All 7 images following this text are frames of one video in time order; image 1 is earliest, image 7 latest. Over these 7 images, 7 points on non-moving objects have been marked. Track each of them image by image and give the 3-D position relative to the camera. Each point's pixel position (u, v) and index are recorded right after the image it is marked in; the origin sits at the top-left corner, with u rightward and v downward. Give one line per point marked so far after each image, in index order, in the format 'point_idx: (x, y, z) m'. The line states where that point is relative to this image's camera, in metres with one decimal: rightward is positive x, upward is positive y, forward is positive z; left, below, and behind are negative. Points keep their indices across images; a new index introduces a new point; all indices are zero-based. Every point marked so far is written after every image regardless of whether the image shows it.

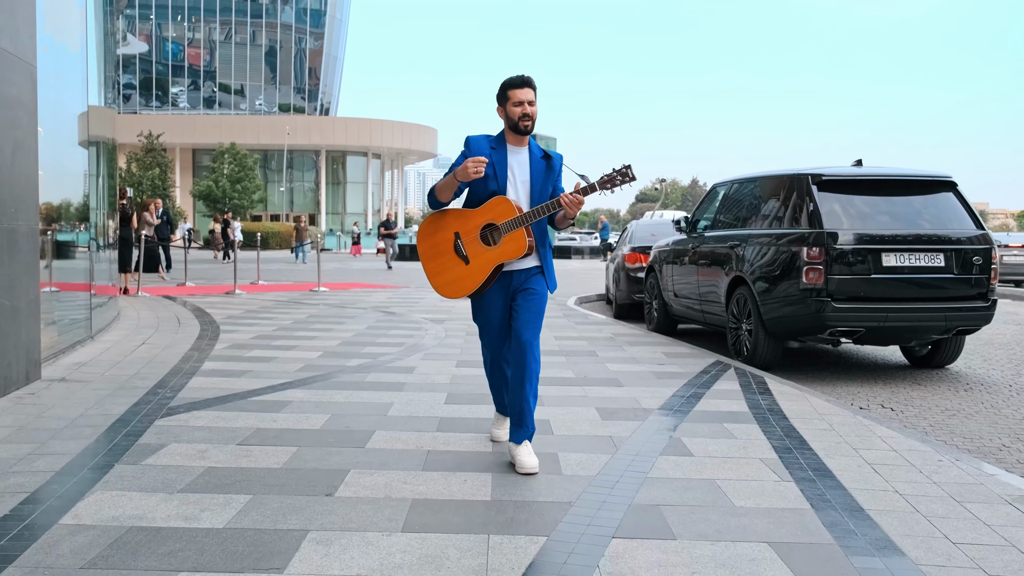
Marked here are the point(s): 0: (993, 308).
0: (+3.1, -0.1, +7.1) m
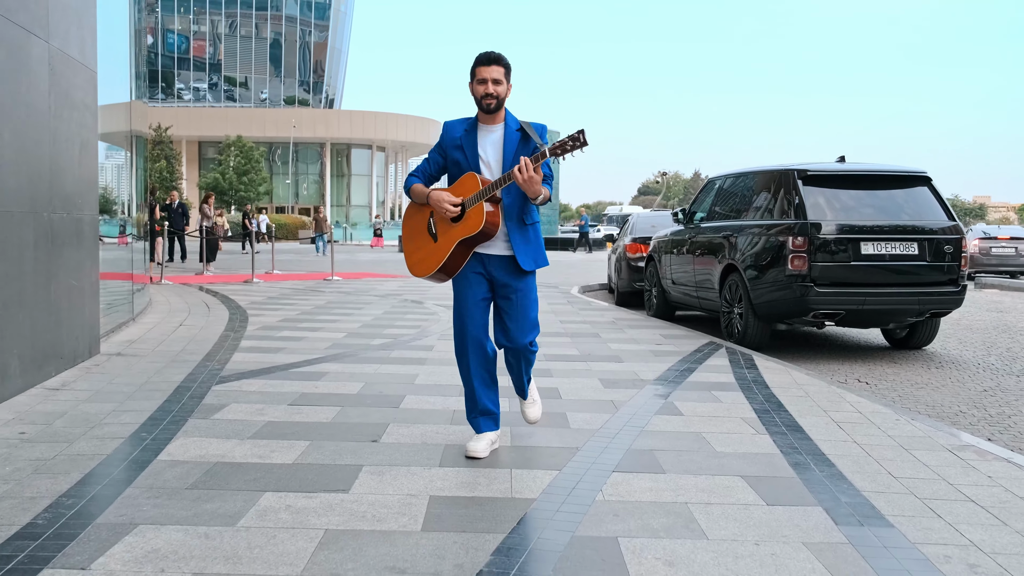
0: (+3.2, 0.0, +7.7) m
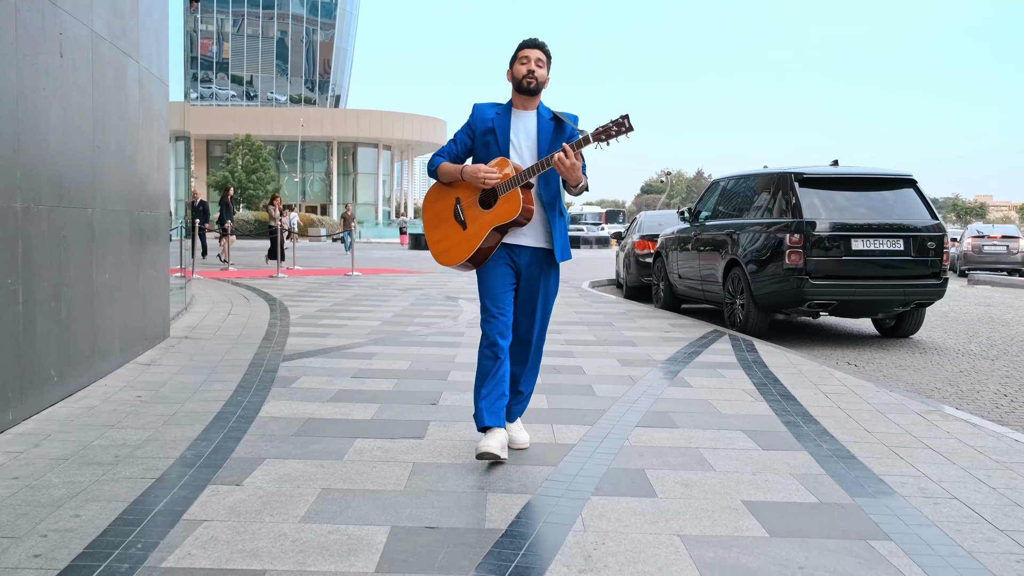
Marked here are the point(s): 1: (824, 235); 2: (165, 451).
0: (+3.3, 0.0, +8.5) m
1: (+2.3, +0.4, +8.3) m
2: (-1.2, -0.5, +3.7) m
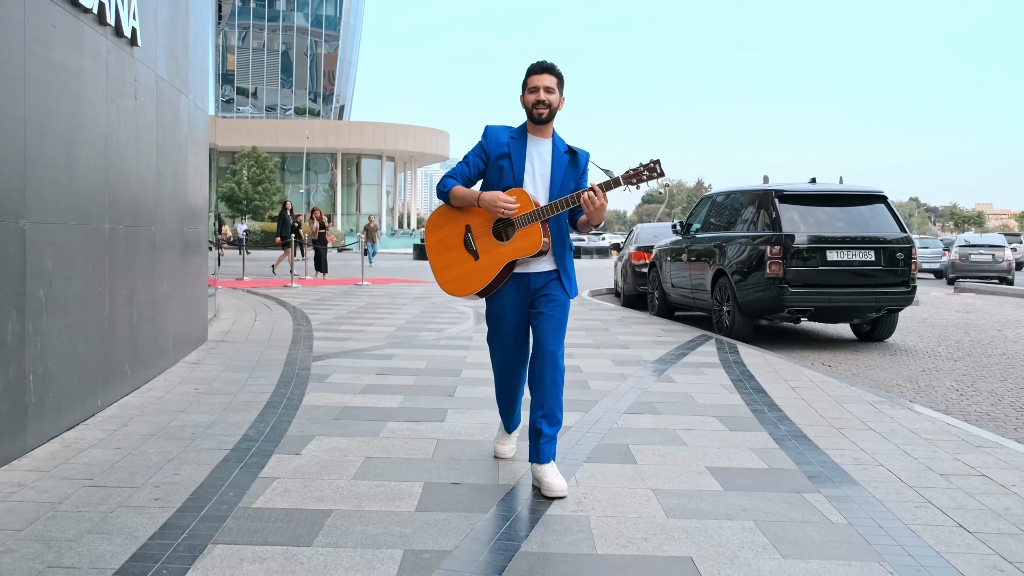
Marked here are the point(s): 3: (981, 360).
0: (+3.4, 0.0, +9.3) m
1: (+2.4, +0.3, +9.1) m
2: (-1.1, -0.6, +4.5) m
3: (+3.7, -0.6, +8.7) m
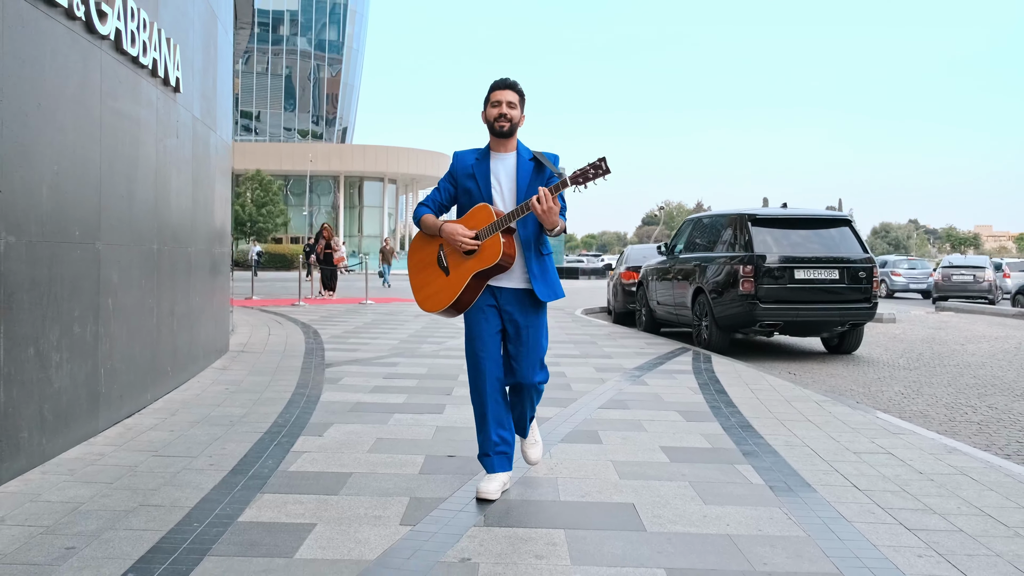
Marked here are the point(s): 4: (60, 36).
0: (+3.3, -0.2, +10.1) m
1: (+2.3, +0.2, +9.9) m
2: (-1.2, -0.6, +5.3) m
3: (+3.6, -0.7, +9.5) m
4: (-1.6, +0.9, +4.0) m
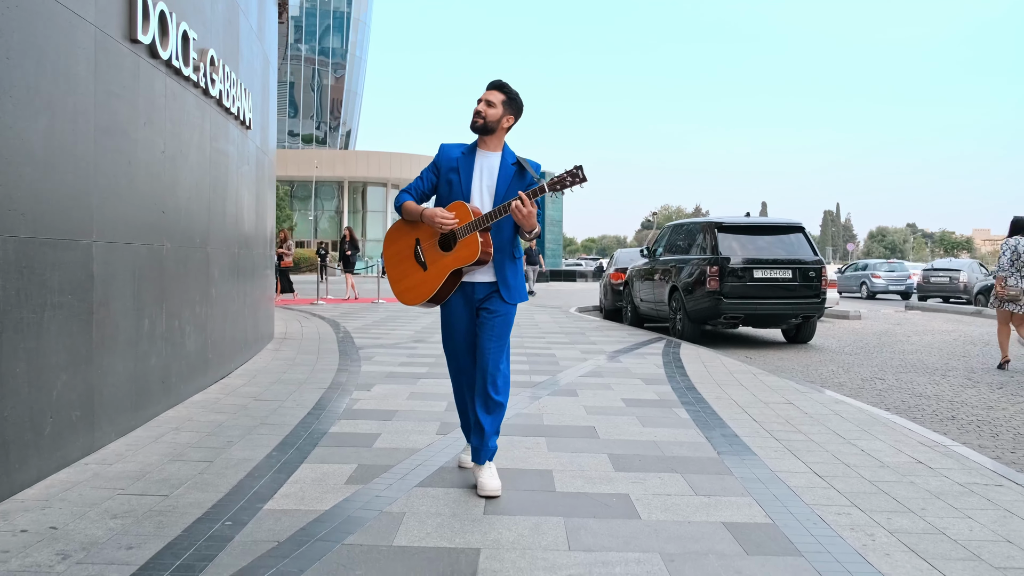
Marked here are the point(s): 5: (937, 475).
0: (+3.3, -0.2, +11.7) m
1: (+2.3, +0.2, +11.6) m
2: (-1.2, -0.6, +6.9) m
3: (+3.6, -0.7, +11.1) m
4: (-1.6, +0.9, +5.7) m
5: (+1.6, -0.7, +4.2) m
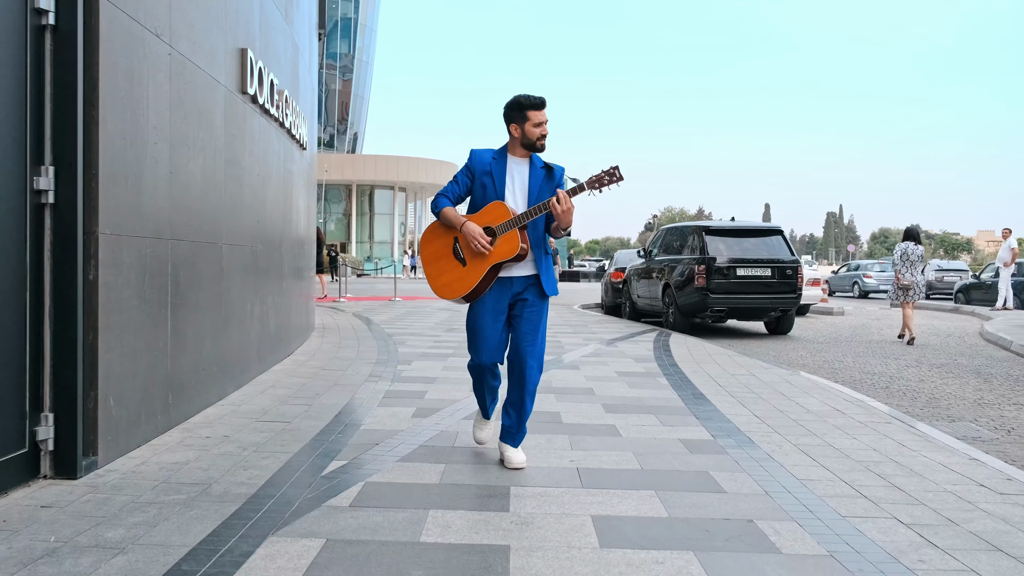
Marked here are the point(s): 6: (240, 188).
0: (+3.4, -0.1, +13.2) m
1: (+2.4, +0.3, +13.0) m
2: (-1.1, -0.5, +8.4) m
3: (+3.7, -0.6, +12.6) m
4: (-1.5, +1.0, +7.2) m
5: (+1.7, -0.7, +5.7) m
6: (-1.5, +0.5, +6.0) m
